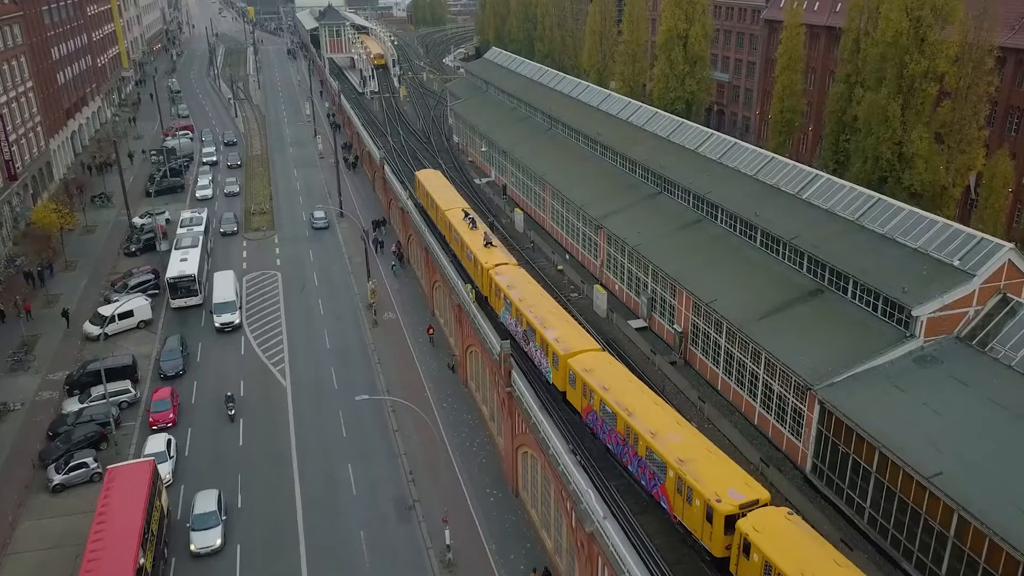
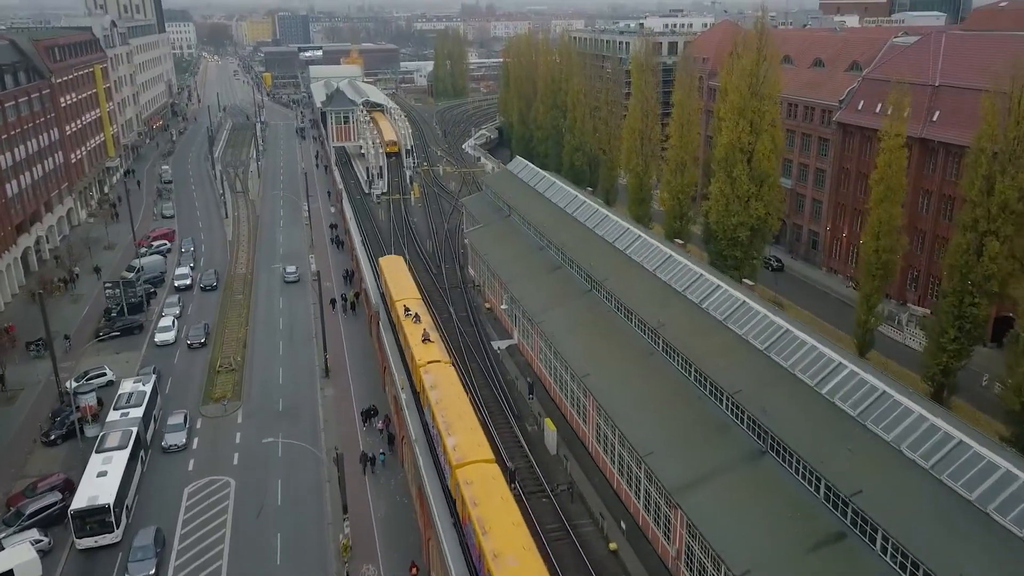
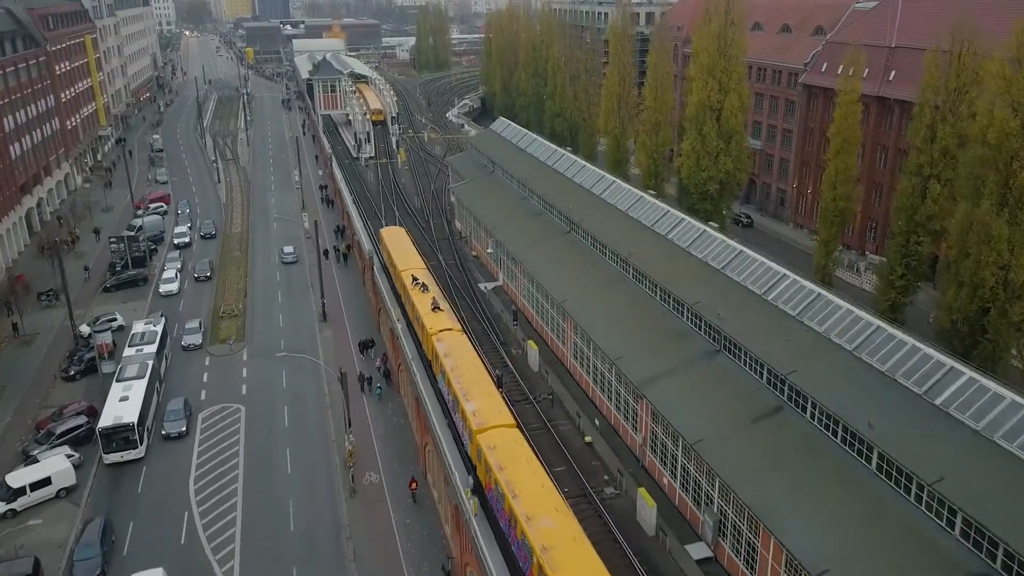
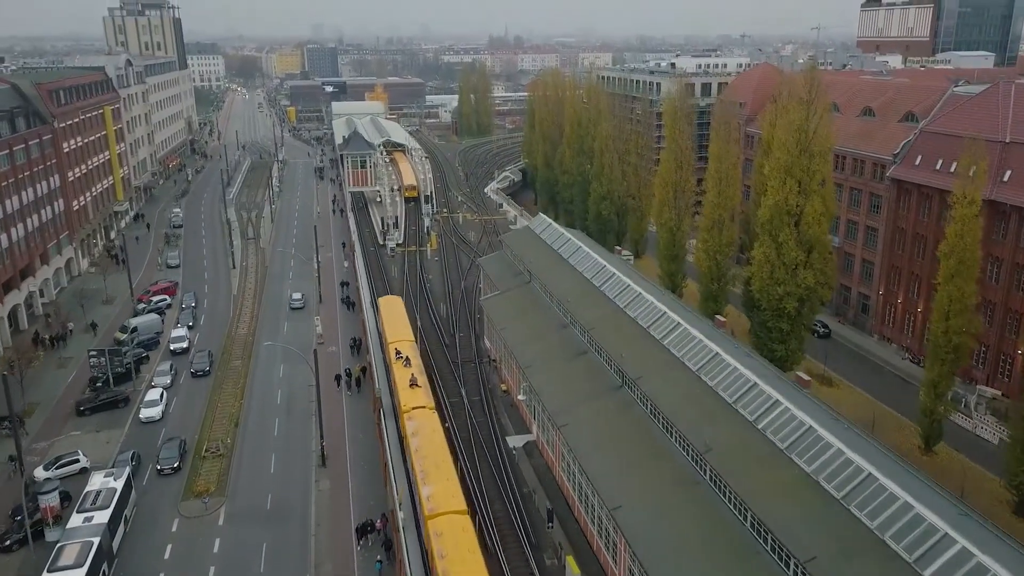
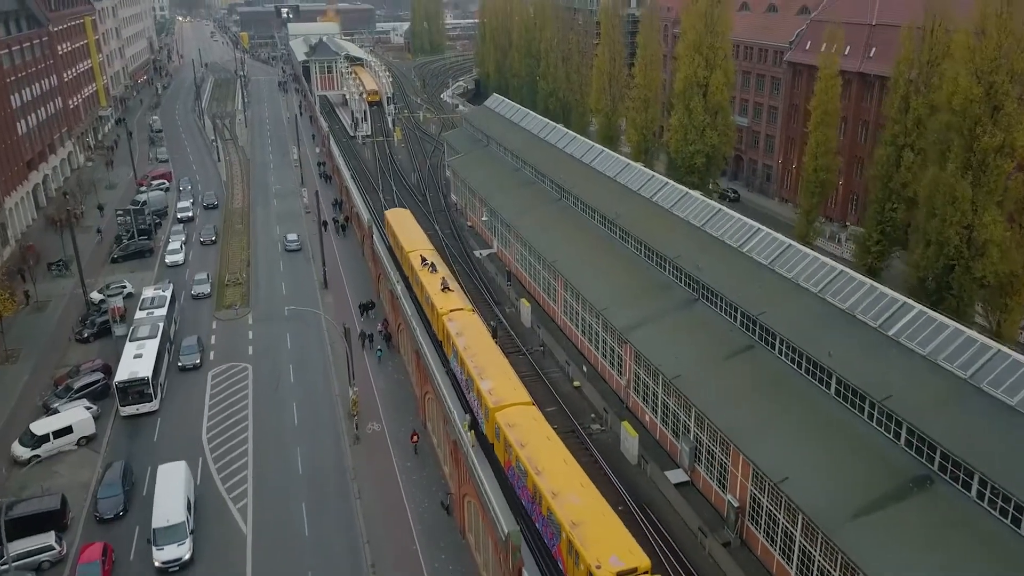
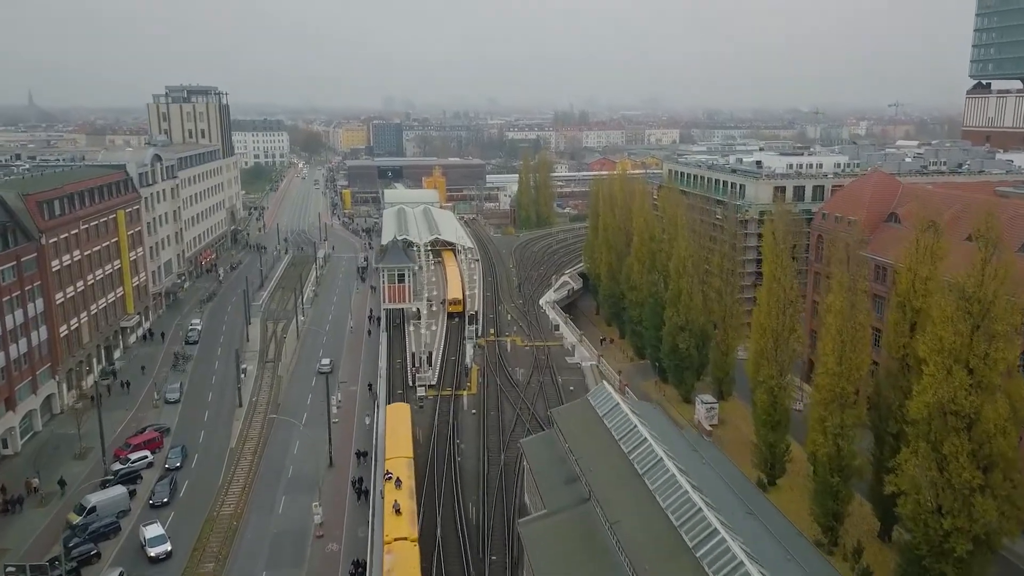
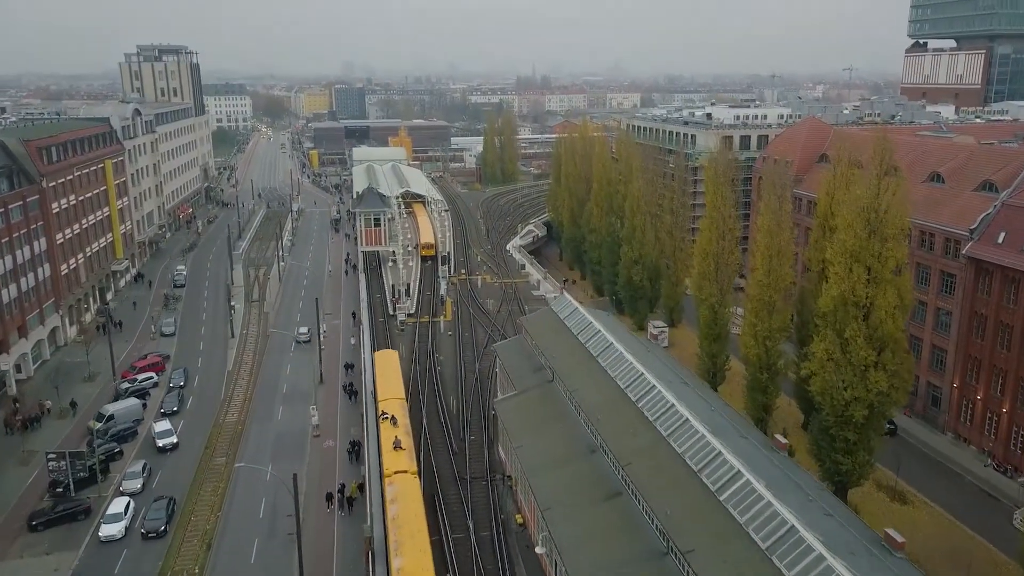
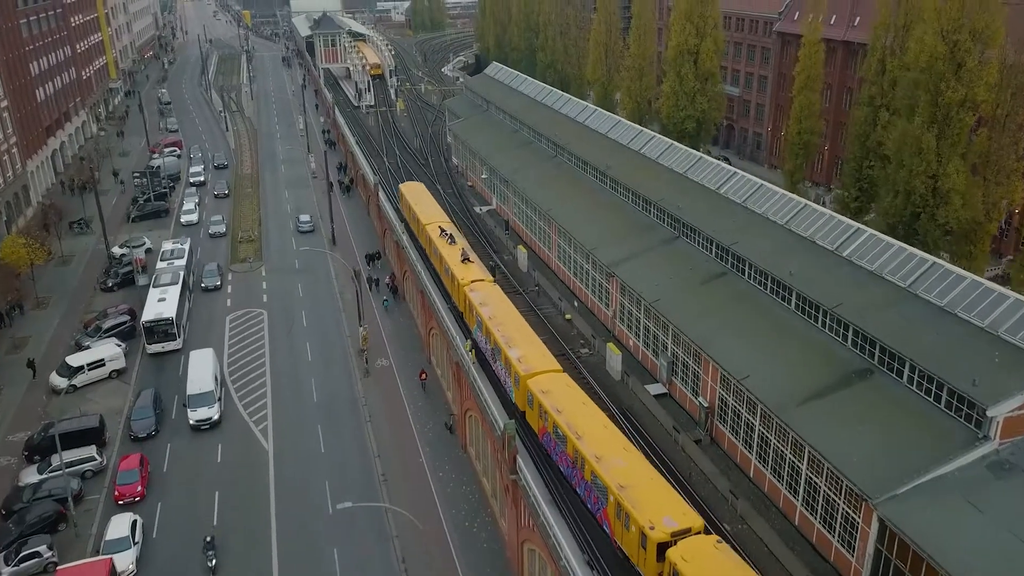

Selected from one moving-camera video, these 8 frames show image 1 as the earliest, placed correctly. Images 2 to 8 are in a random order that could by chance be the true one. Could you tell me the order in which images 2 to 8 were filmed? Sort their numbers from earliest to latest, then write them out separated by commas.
8, 5, 3, 2, 4, 7, 6
